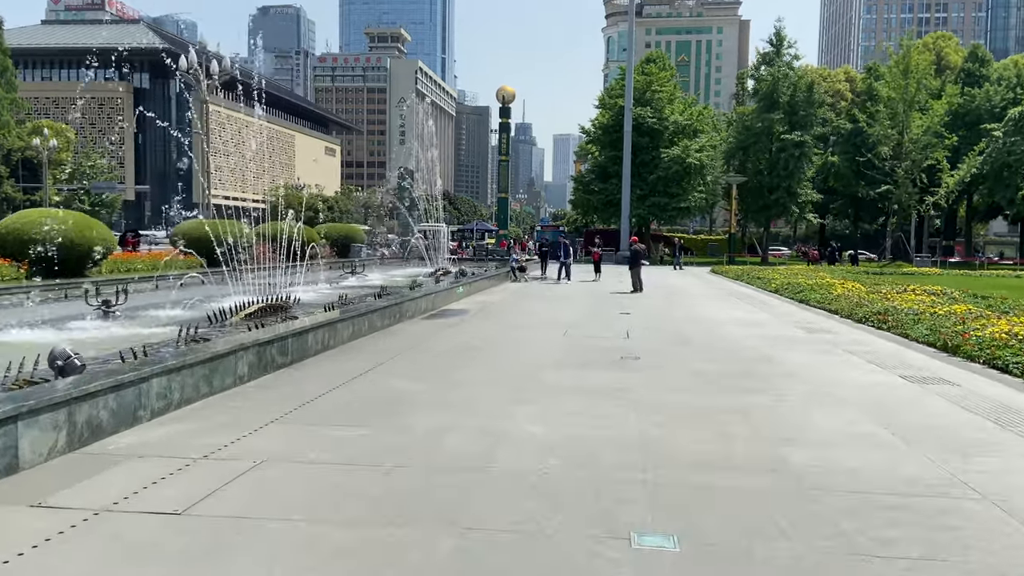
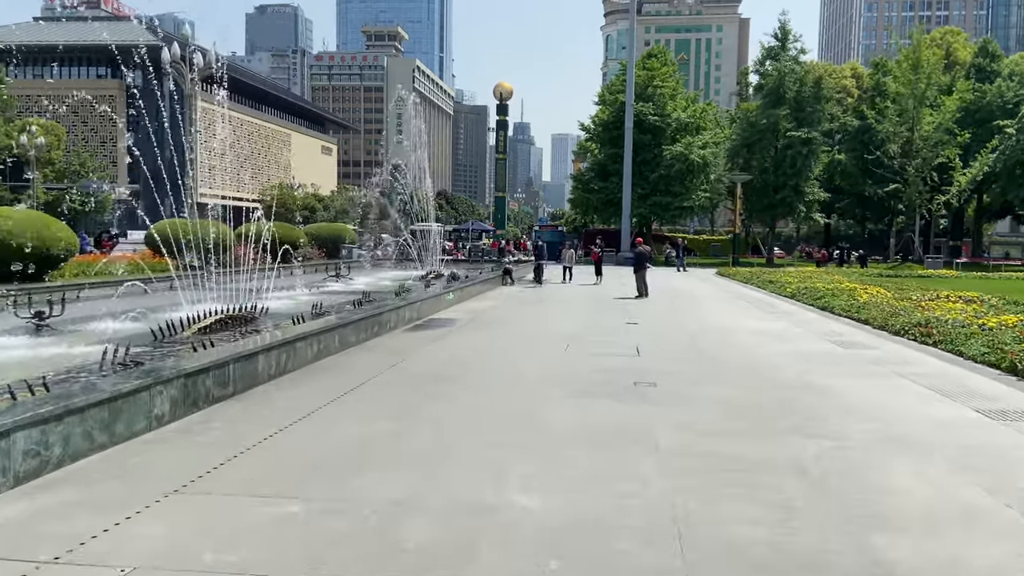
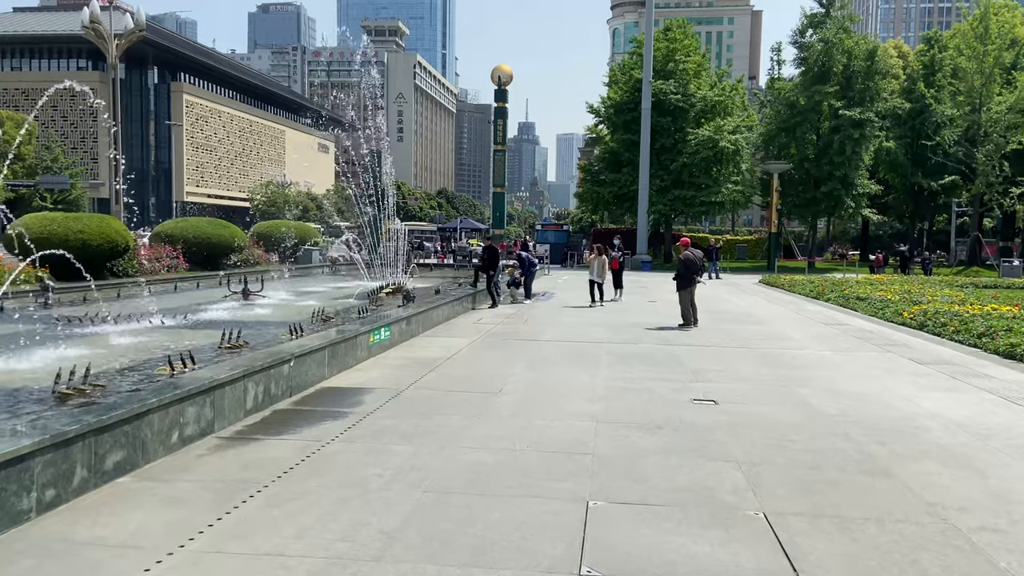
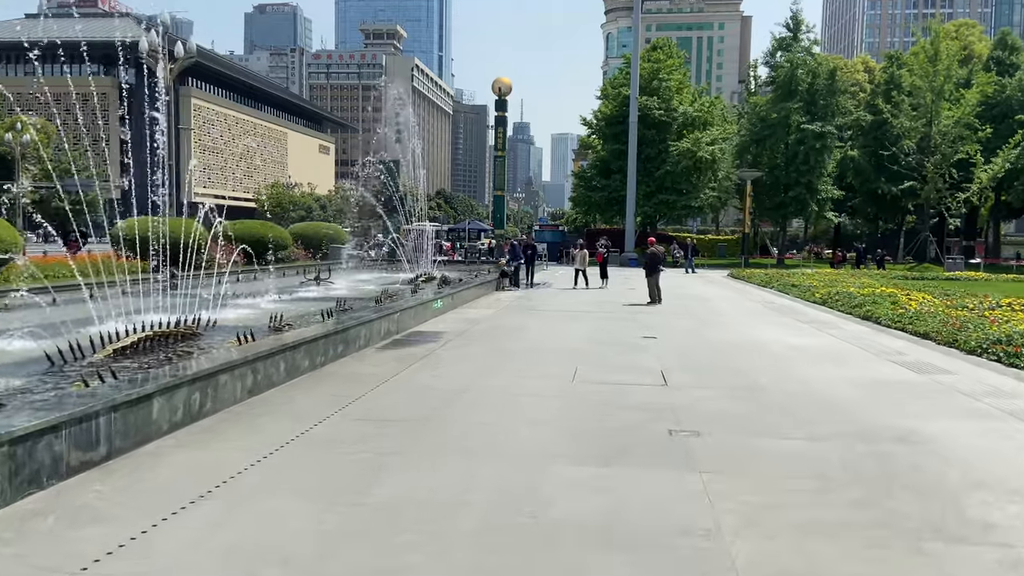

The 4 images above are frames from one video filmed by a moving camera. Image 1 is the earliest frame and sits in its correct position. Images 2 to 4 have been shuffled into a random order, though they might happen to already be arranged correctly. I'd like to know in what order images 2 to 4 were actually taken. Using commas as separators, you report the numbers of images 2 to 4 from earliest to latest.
2, 4, 3
